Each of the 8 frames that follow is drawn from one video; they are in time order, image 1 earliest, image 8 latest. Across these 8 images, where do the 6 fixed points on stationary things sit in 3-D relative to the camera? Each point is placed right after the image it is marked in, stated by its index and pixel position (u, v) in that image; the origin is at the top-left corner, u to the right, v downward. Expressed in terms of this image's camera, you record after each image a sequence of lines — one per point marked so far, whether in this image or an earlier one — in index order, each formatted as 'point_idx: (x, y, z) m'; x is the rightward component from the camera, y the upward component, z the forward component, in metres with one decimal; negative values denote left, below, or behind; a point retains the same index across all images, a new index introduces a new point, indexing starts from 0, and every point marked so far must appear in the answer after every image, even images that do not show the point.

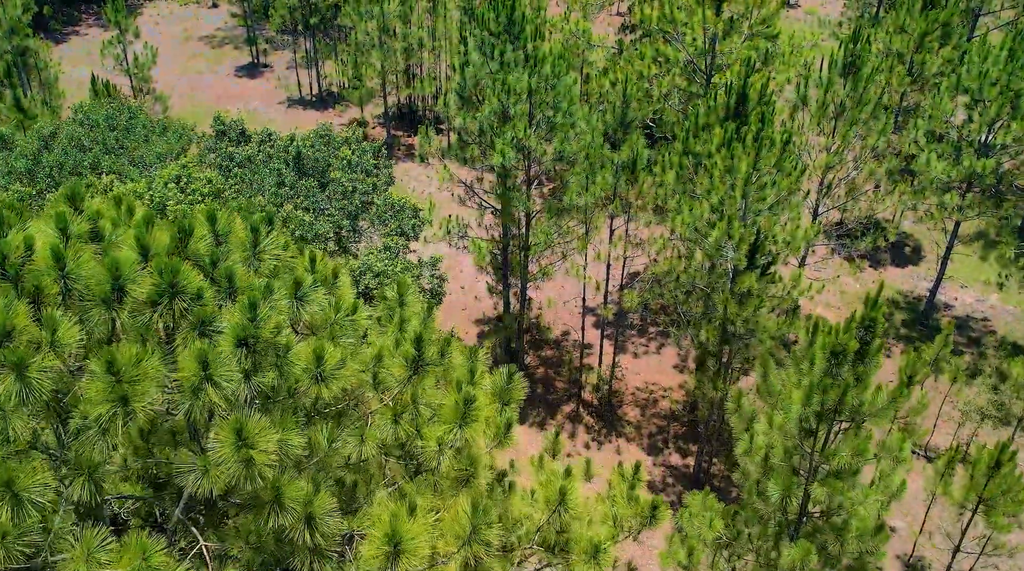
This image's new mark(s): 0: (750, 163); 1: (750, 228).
0: (+5.0, +2.5, +18.5) m
1: (+4.9, +1.2, +18.5) m
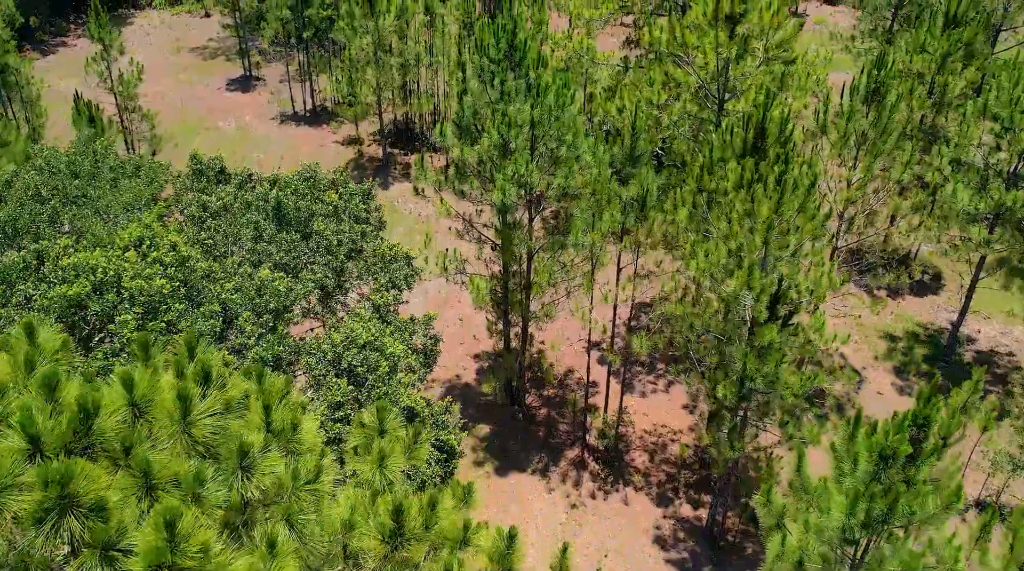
0: (+5.0, +1.5, +17.1) m
1: (+5.0, +0.2, +17.0) m
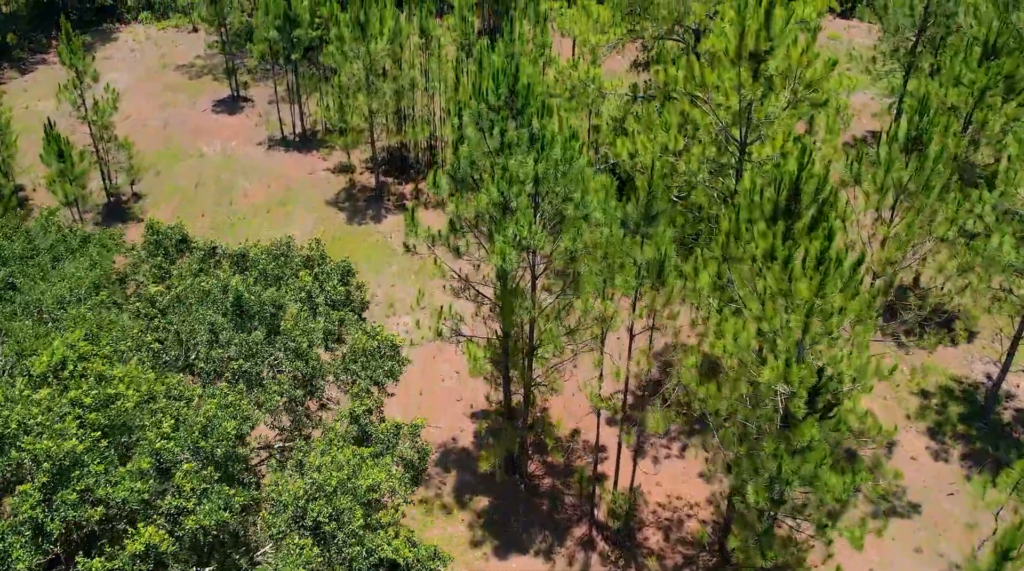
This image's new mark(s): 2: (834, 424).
0: (+5.0, 0.0, +14.9) m
1: (+5.0, -1.4, +14.9) m
2: (+5.6, -2.4, +15.6) m
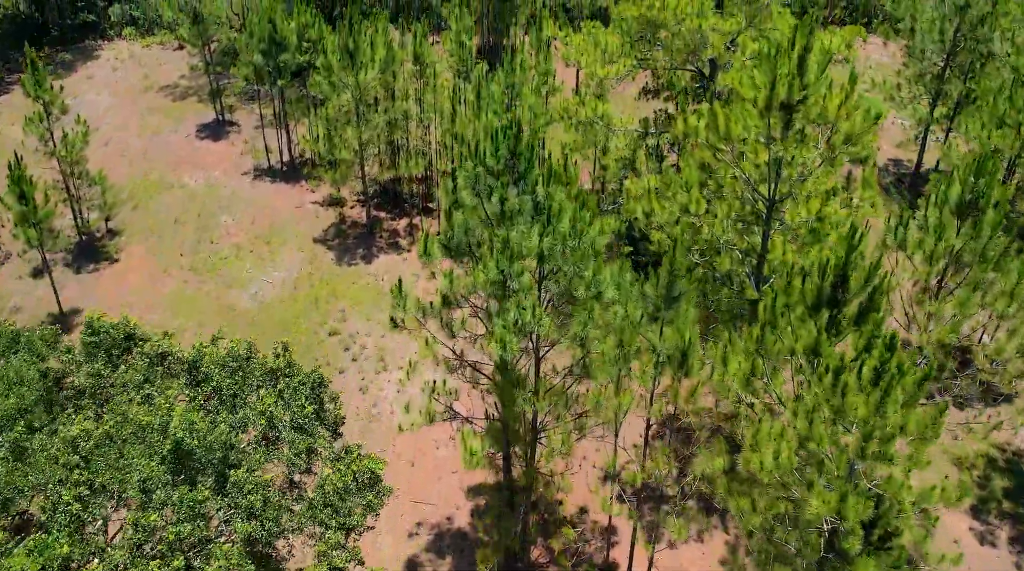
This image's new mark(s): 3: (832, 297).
0: (+5.0, -1.7, +12.6) m
1: (+5.0, -3.0, +12.6) m
2: (+5.6, -4.0, +13.3) m
3: (+5.4, -0.2, +14.9) m
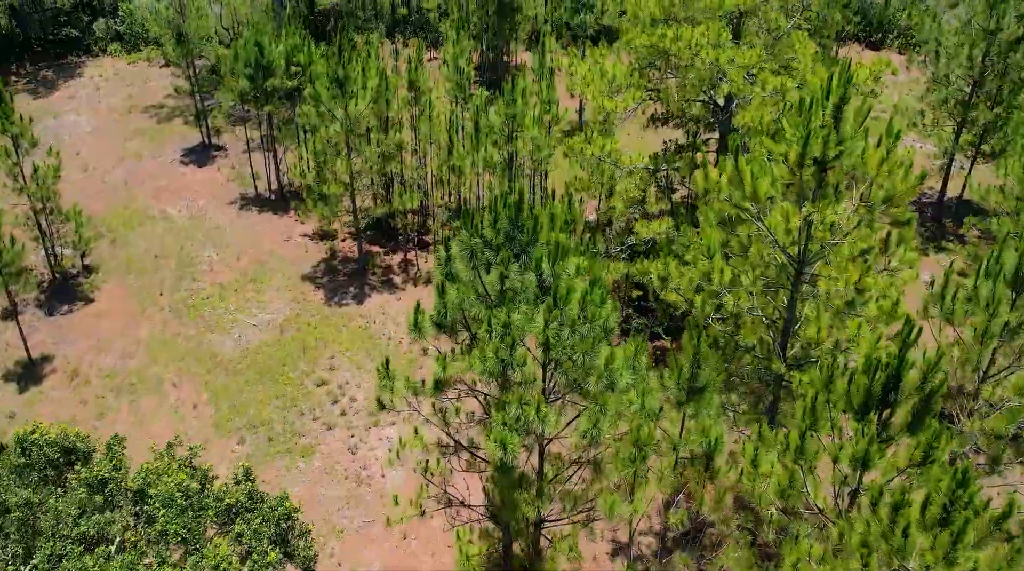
0: (+5.1, -3.1, +10.7) m
1: (+5.0, -4.4, +10.6) m
2: (+5.7, -5.5, +11.3) m
3: (+5.4, -1.6, +13.0) m
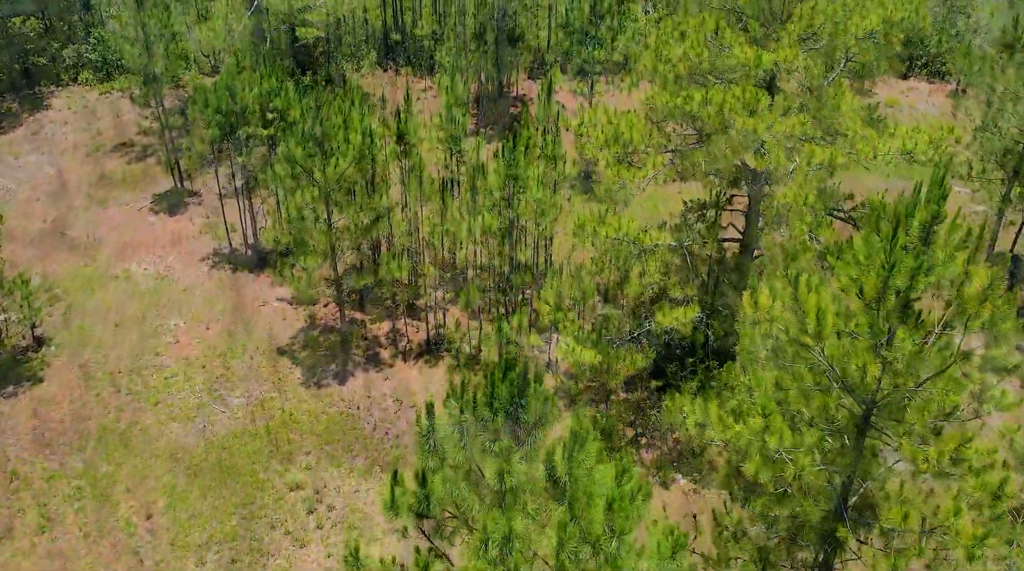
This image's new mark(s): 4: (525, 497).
0: (+5.1, -5.5, +7.3) m
1: (+5.1, -6.8, +7.3) m
2: (+5.7, -7.8, +8.0) m
3: (+5.4, -4.0, +9.6) m
4: (+0.2, -2.7, +11.0) m
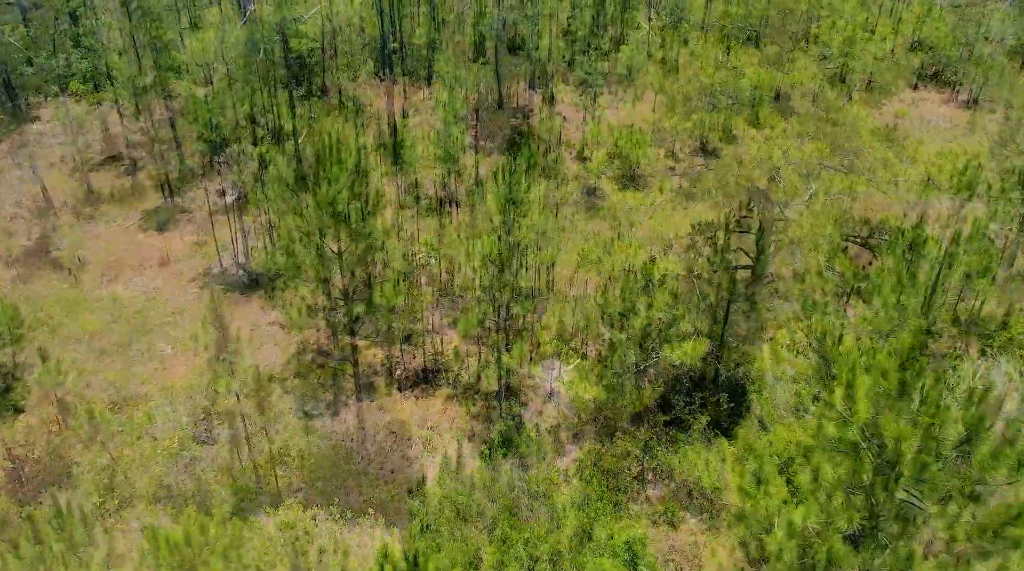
0: (+5.1, -6.2, +6.1) m
1: (+5.1, -7.5, +6.1) m
2: (+5.7, -8.6, +6.8) m
3: (+5.4, -4.7, +8.5) m
4: (+0.2, -3.4, +9.8) m
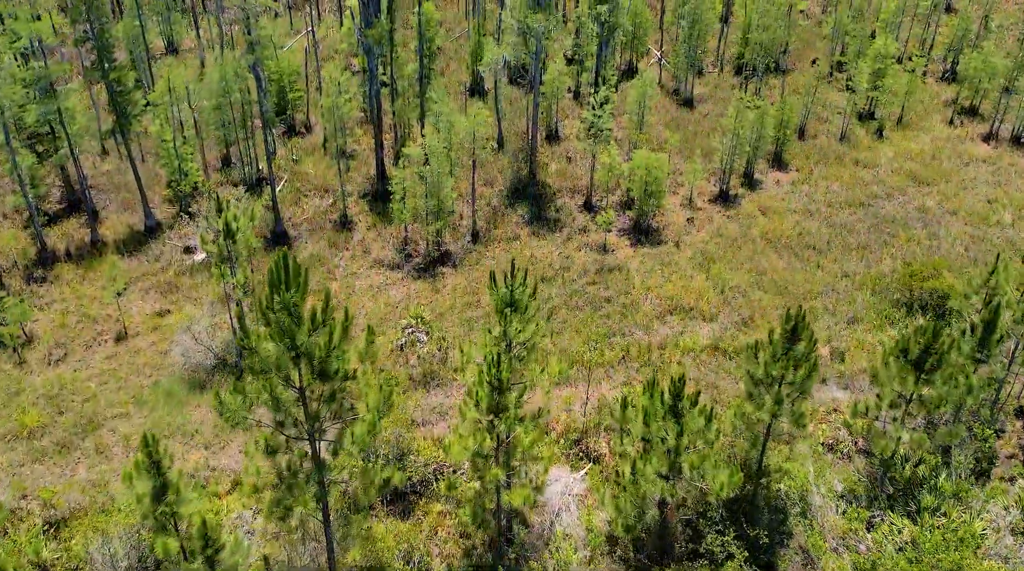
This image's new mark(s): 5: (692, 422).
0: (+5.1, -8.7, +2.5) m
1: (+5.1, -10.0, +2.4) m
2: (+5.7, -11.1, +3.1) m
3: (+5.4, -7.3, +4.8) m
4: (+0.2, -5.9, +6.2) m
5: (+3.3, -2.0, +17.3) m
